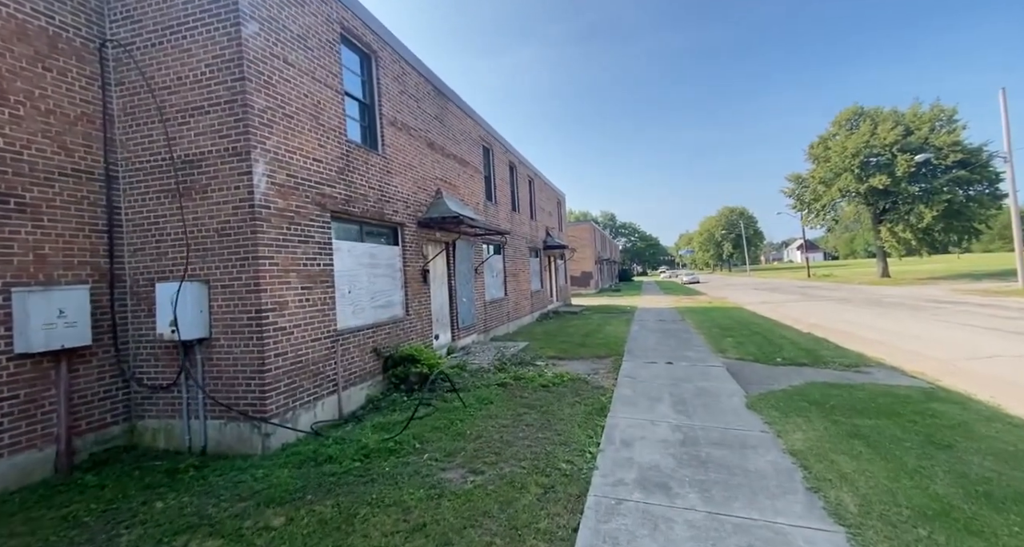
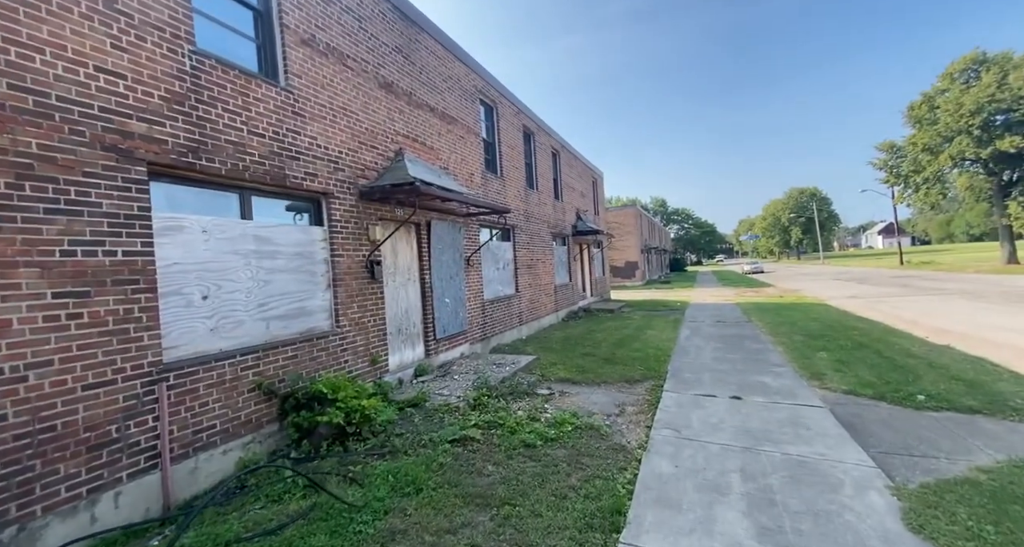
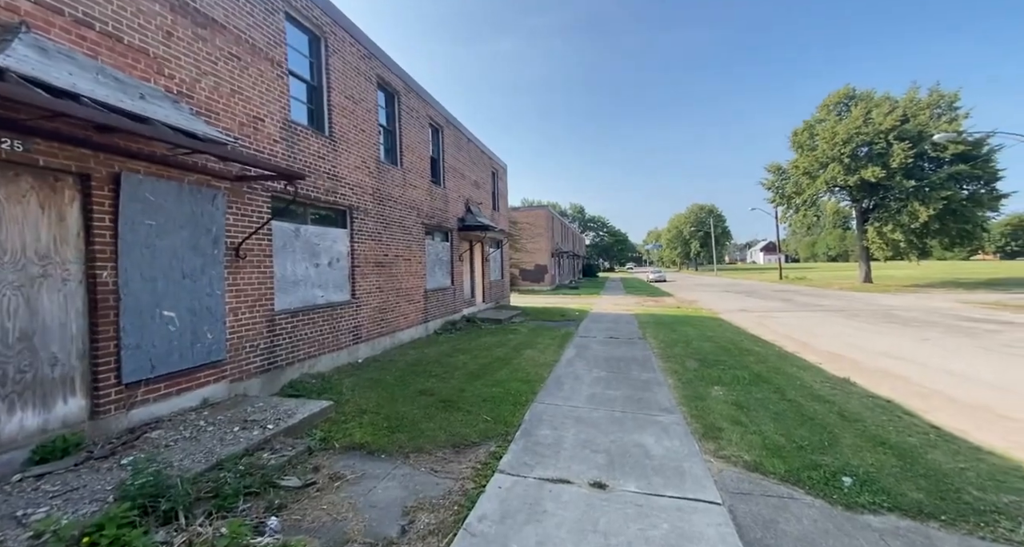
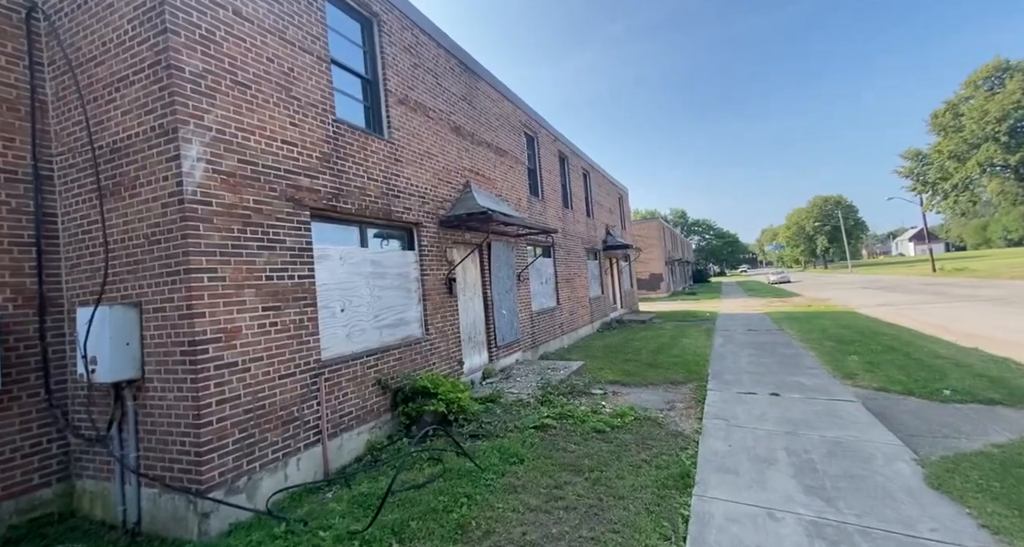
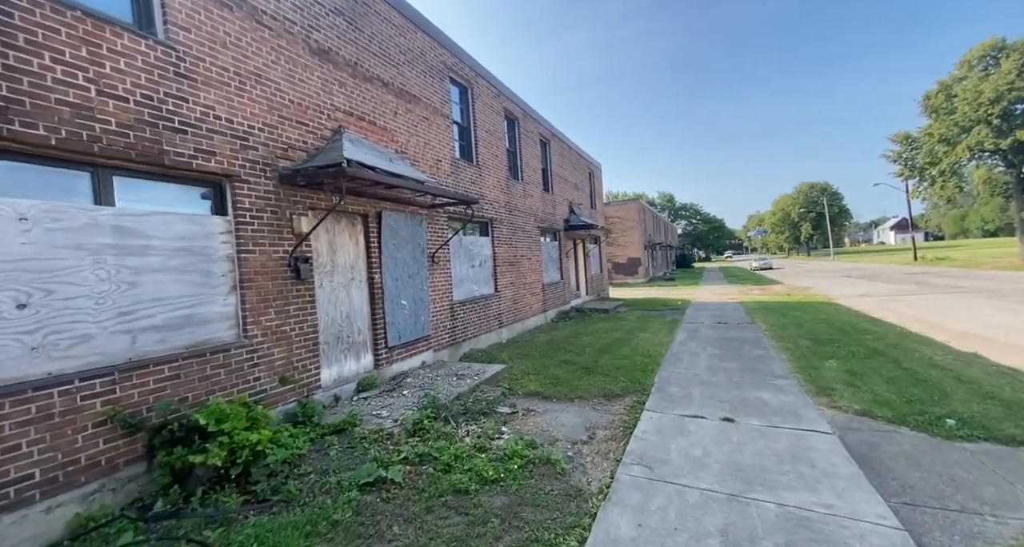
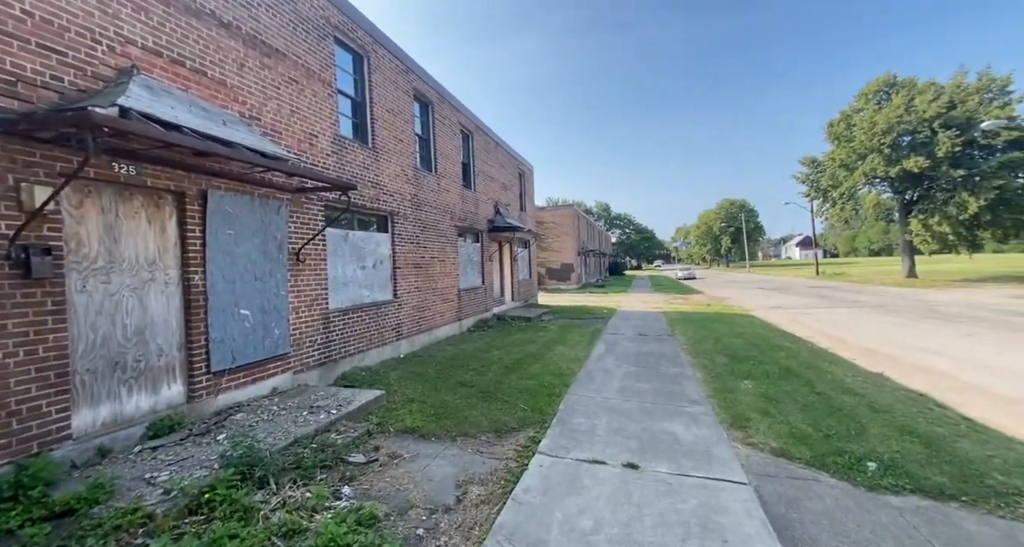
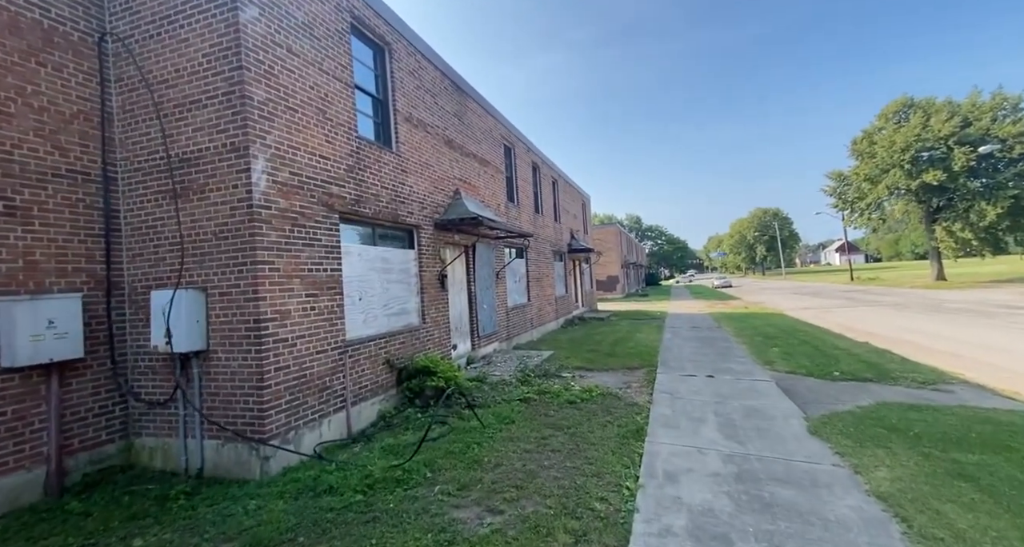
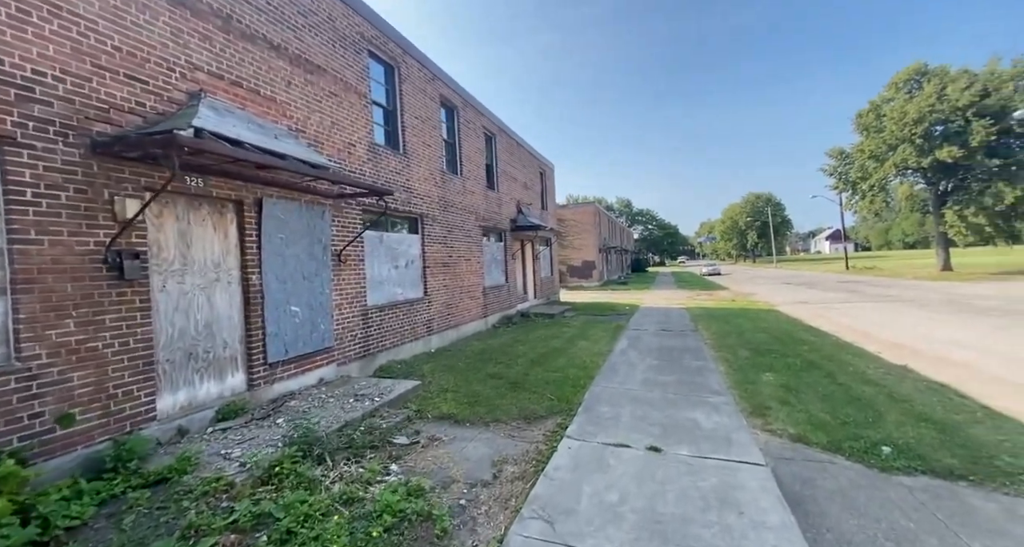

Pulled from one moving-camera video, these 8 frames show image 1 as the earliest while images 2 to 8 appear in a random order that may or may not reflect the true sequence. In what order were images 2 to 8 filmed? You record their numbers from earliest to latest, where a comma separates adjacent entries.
7, 4, 2, 5, 8, 6, 3
